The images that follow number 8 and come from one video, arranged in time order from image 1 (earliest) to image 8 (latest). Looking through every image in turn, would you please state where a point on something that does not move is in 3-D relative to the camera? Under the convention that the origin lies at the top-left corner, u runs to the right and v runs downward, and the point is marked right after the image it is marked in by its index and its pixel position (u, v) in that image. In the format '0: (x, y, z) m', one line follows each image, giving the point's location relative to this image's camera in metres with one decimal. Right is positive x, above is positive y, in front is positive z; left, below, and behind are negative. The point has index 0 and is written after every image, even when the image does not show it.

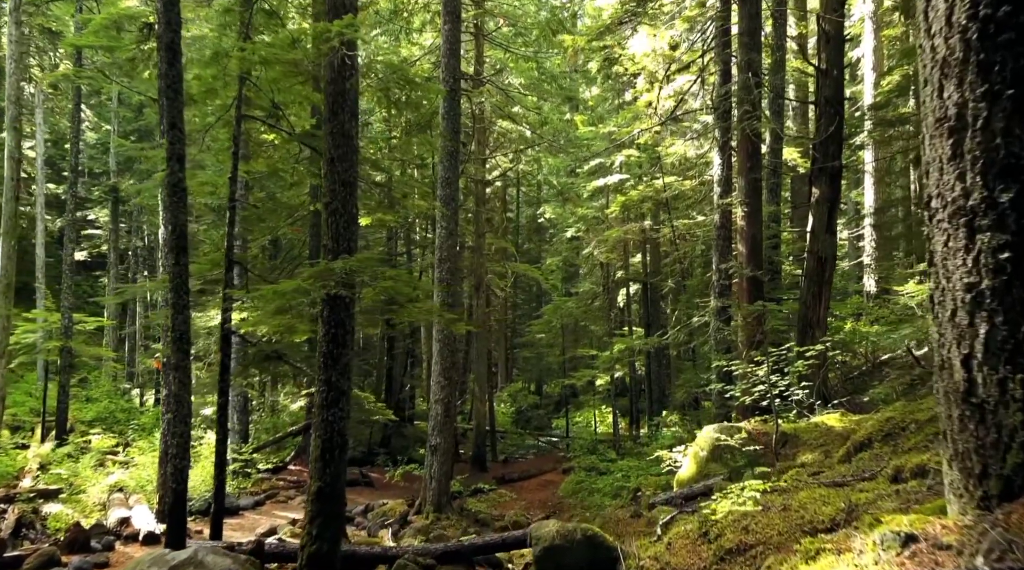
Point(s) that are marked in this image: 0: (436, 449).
0: (-1.5, -3.3, +17.2) m
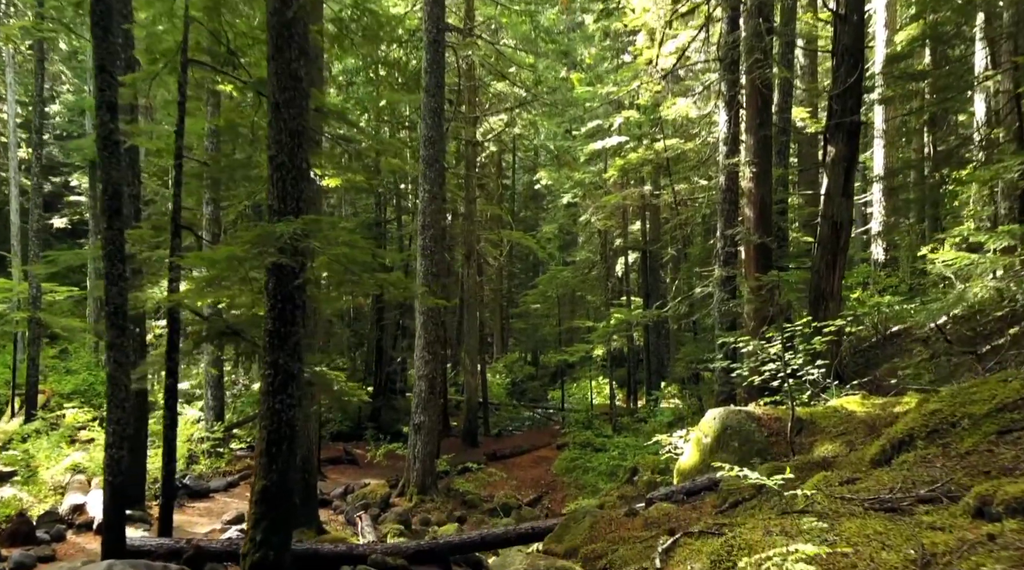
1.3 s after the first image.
0: (-1.7, -2.7, +16.2) m
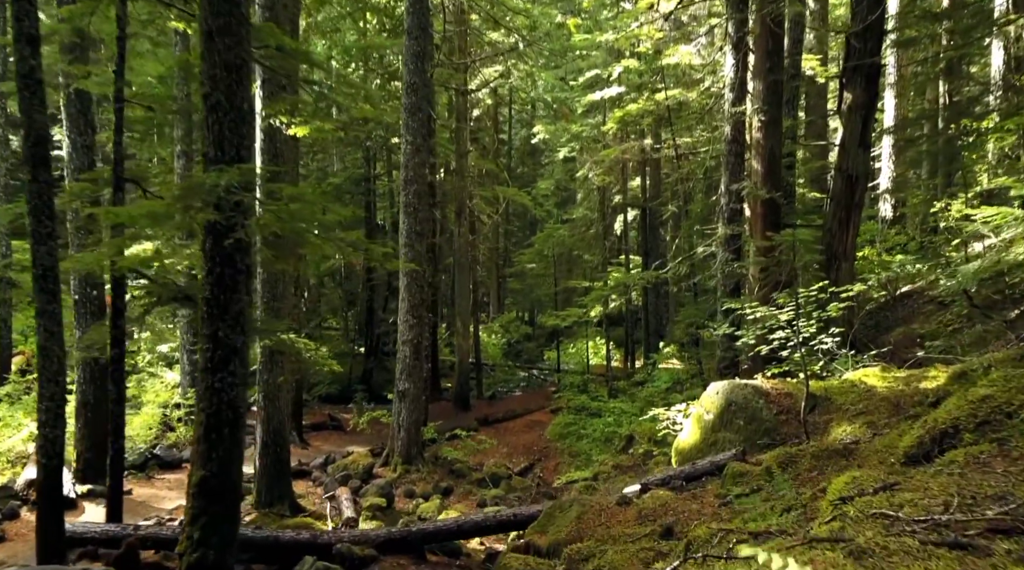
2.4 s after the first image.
0: (-1.9, -1.9, +15.3) m
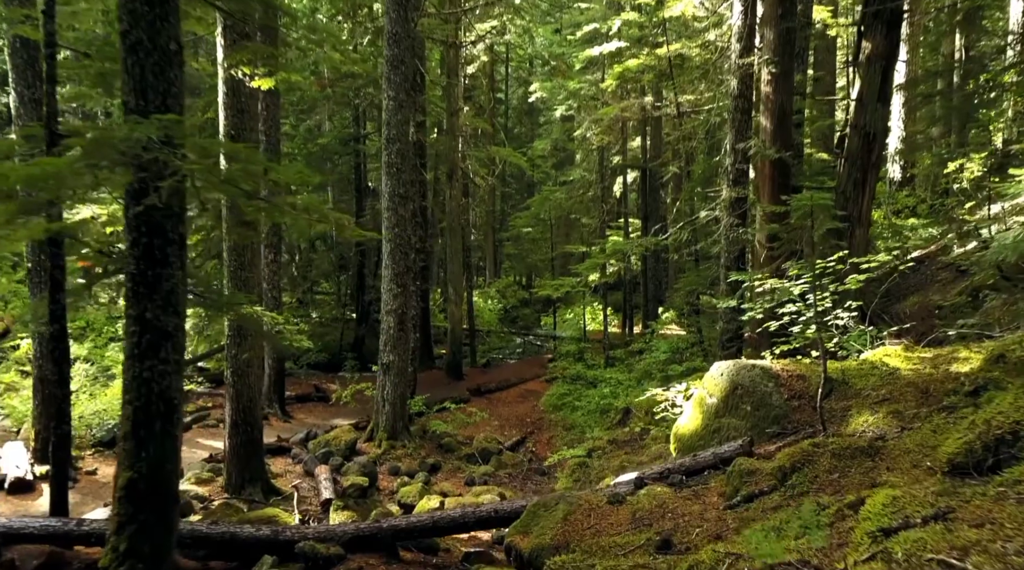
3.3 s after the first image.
0: (-2.0, -1.4, +14.5) m
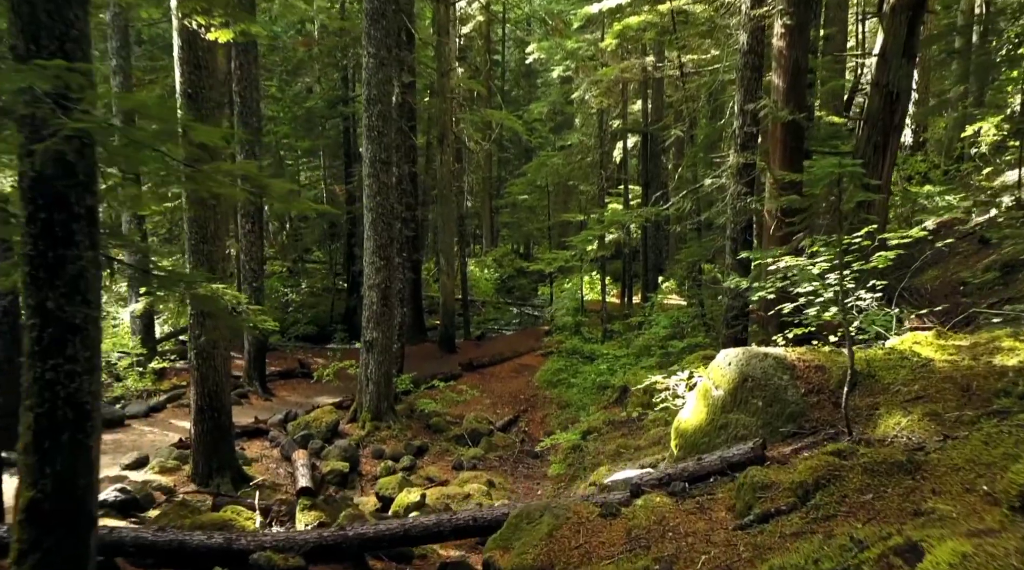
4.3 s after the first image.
0: (-2.2, -0.9, +13.7) m
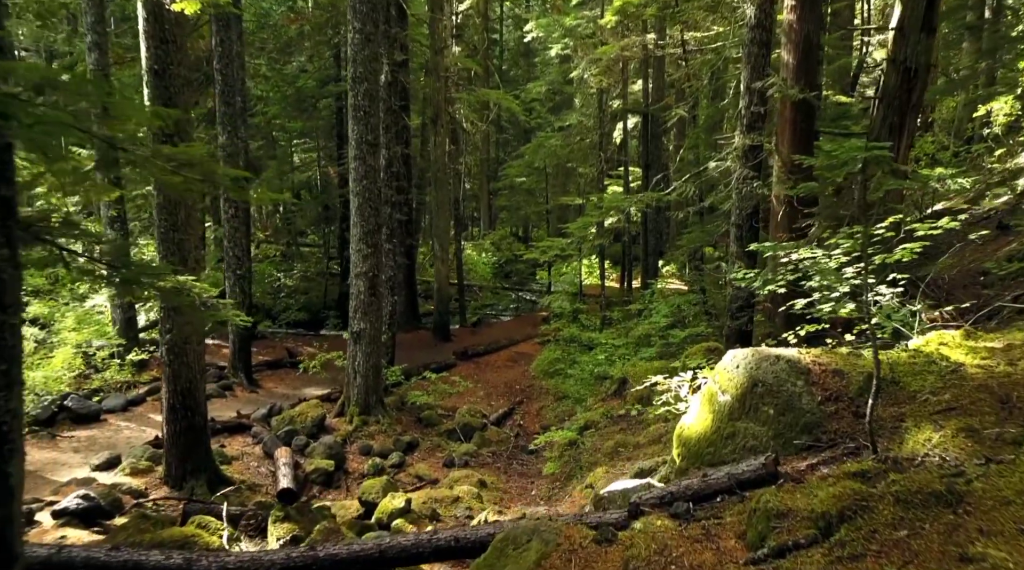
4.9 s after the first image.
0: (-2.3, -0.8, +13.1) m
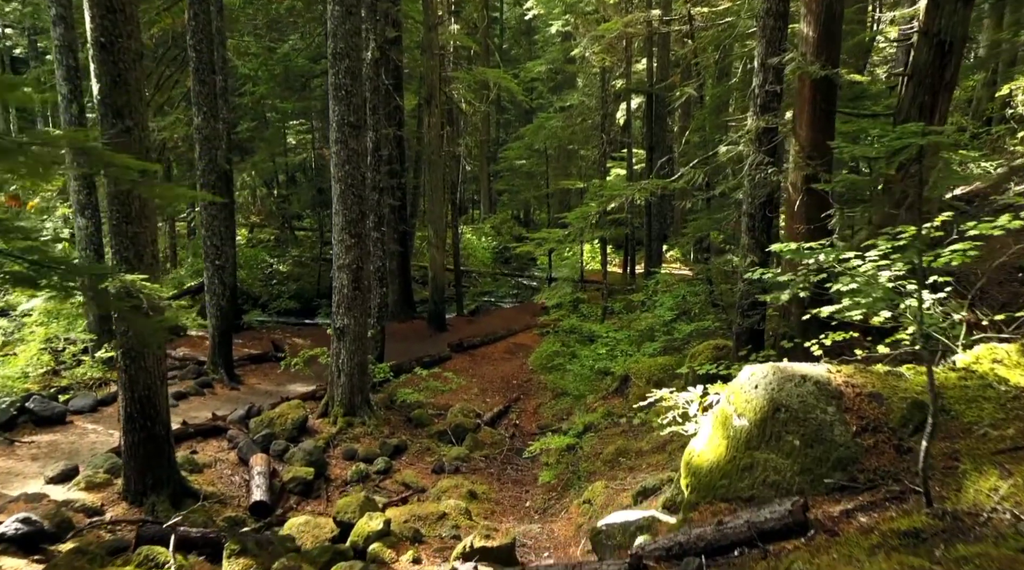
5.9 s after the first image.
0: (-2.4, -0.7, +12.2) m
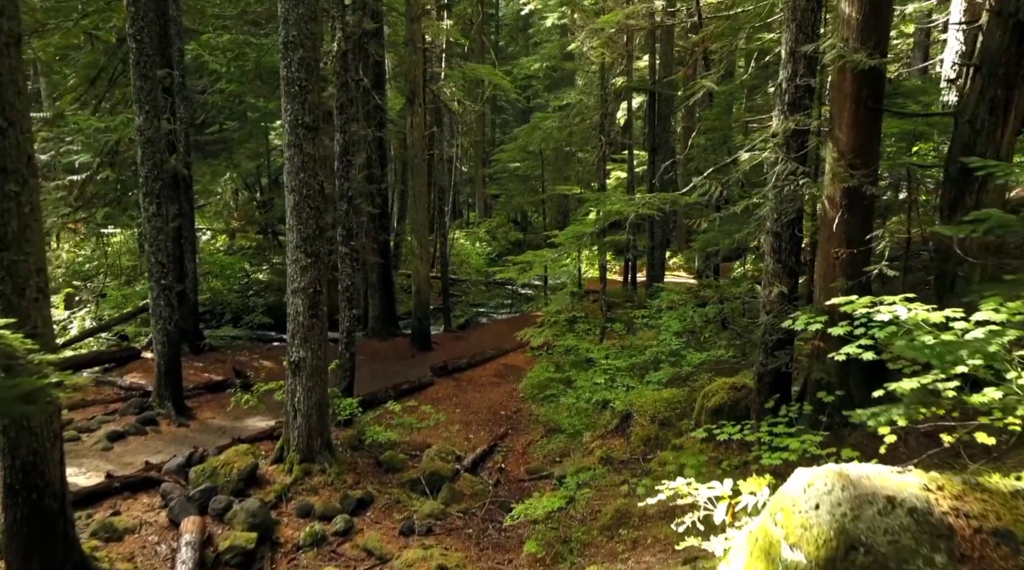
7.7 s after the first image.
0: (-2.6, -1.0, +10.6) m
